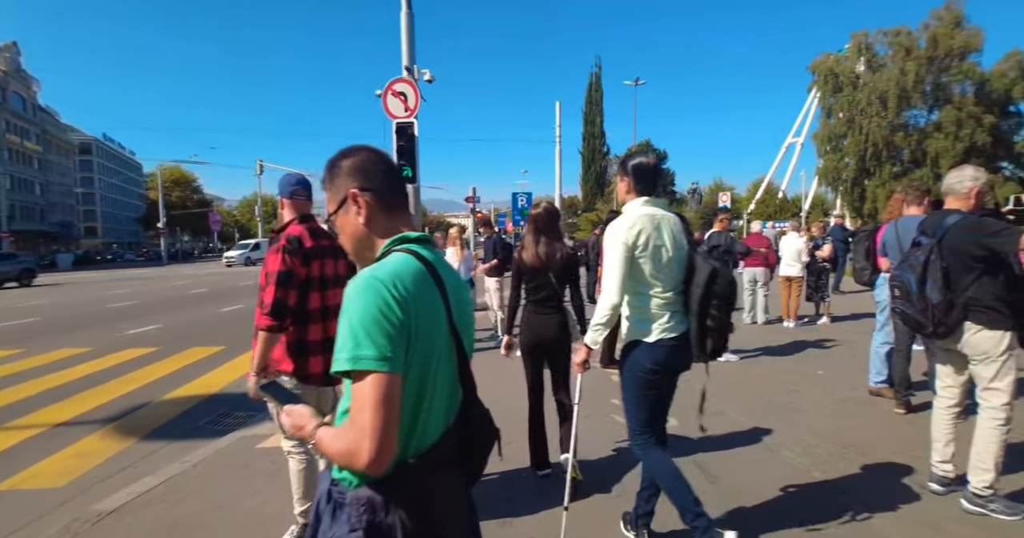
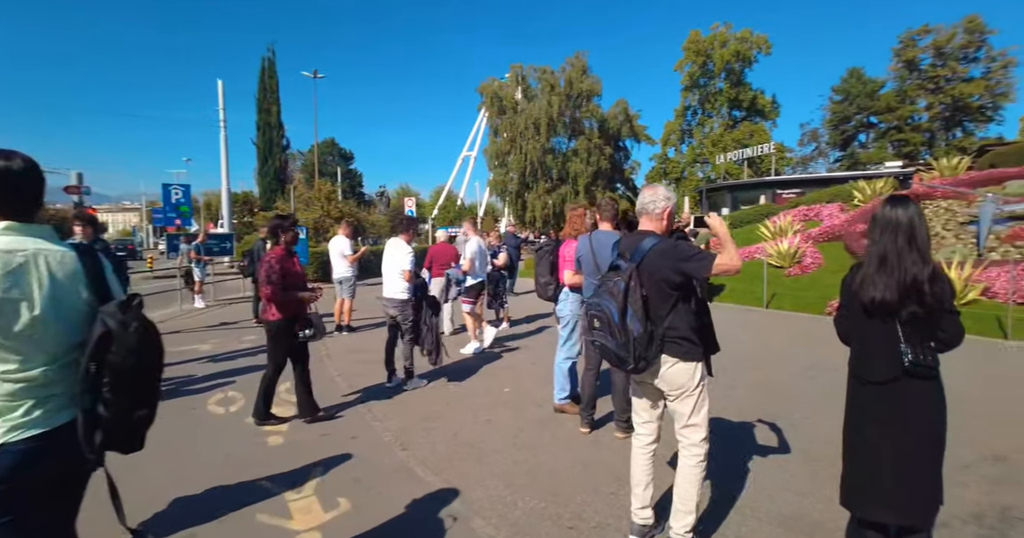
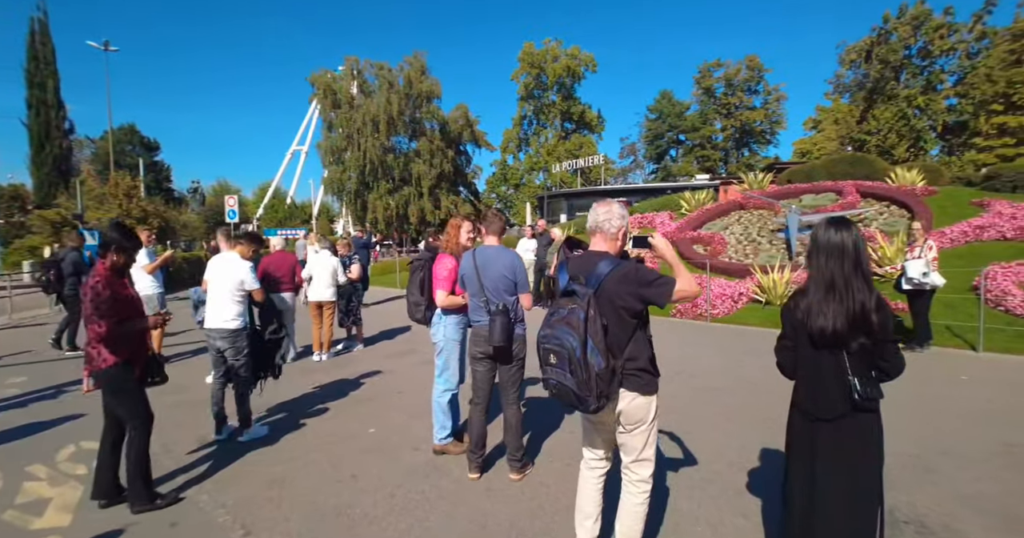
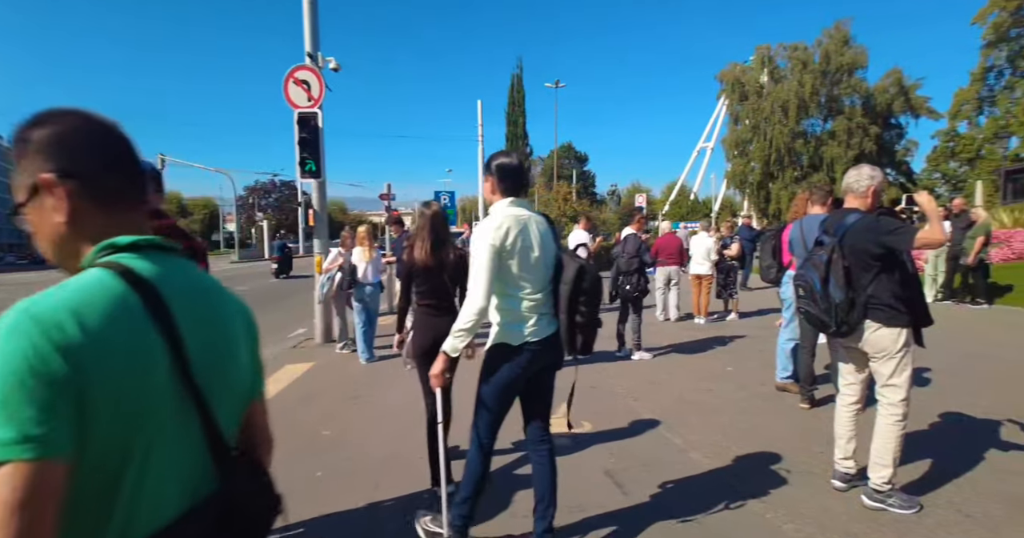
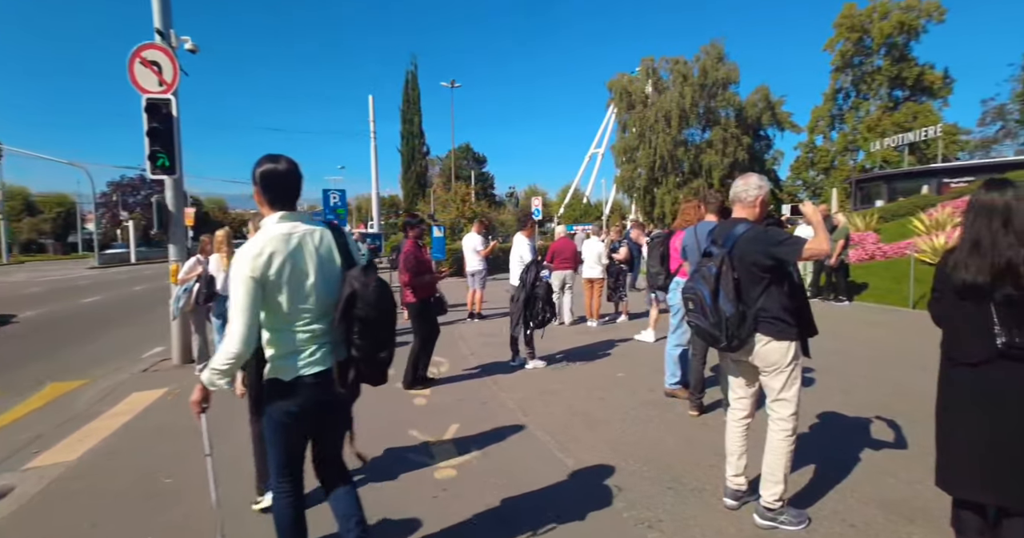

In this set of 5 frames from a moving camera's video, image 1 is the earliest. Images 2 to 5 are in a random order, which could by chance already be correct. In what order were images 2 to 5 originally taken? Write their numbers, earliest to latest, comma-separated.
4, 5, 2, 3
